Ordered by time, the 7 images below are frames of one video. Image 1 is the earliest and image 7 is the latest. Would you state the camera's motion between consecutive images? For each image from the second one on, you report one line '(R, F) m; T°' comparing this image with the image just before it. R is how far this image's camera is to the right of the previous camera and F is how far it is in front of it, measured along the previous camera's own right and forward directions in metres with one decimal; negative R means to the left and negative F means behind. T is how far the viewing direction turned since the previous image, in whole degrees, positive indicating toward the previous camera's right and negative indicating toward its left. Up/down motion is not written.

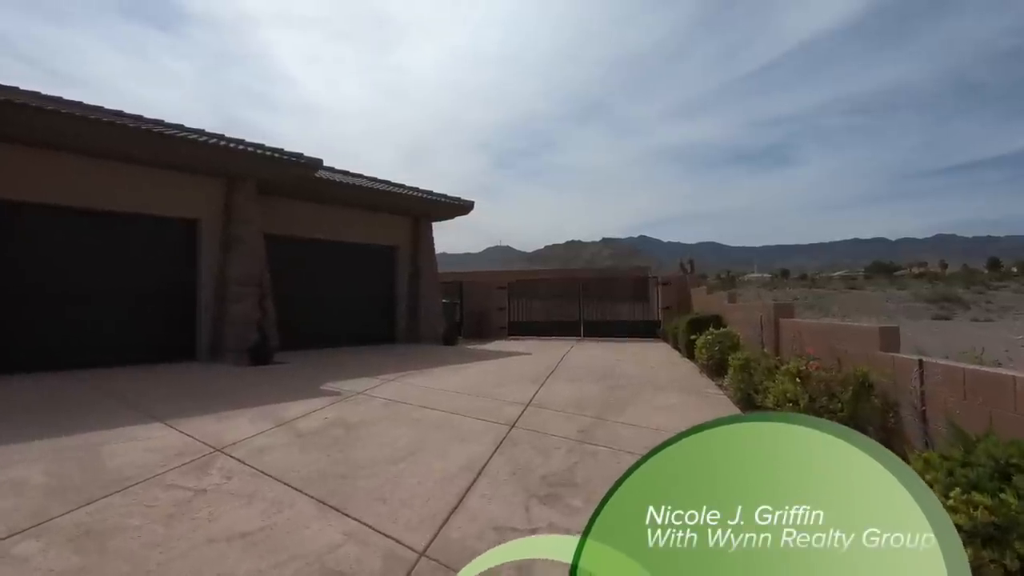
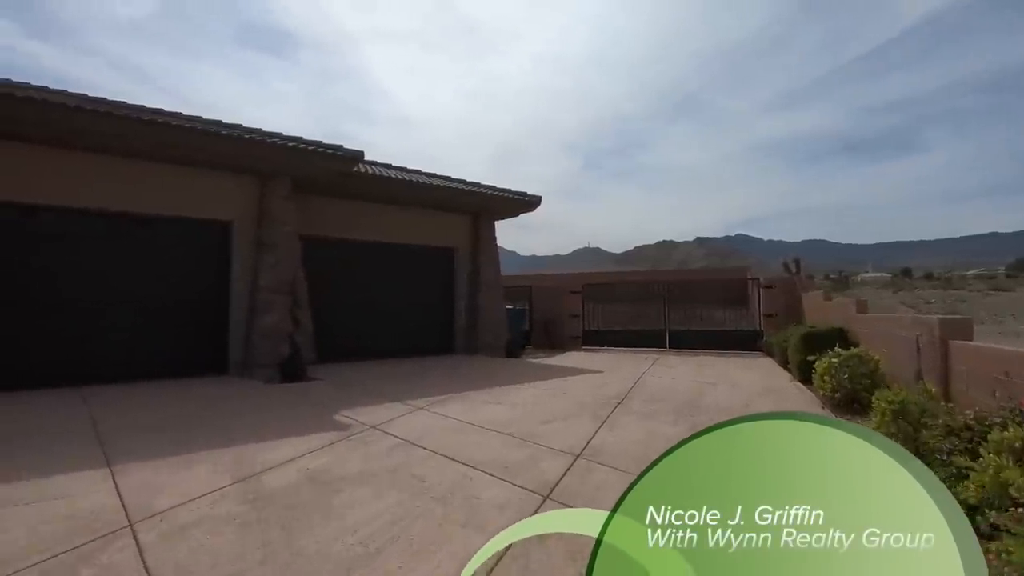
(+0.3, +1.5) m; -9°
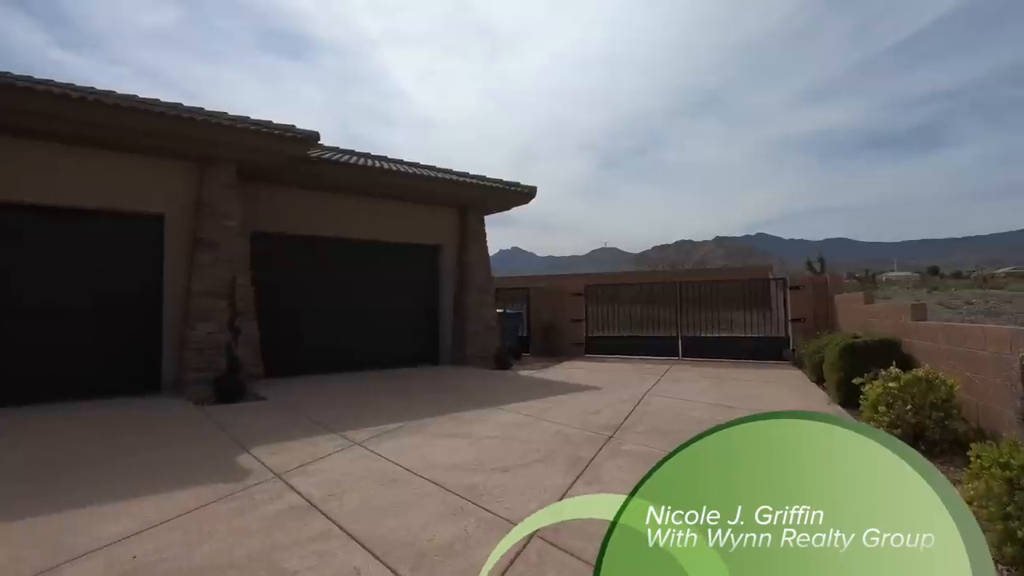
(+0.5, +1.3) m; -2°
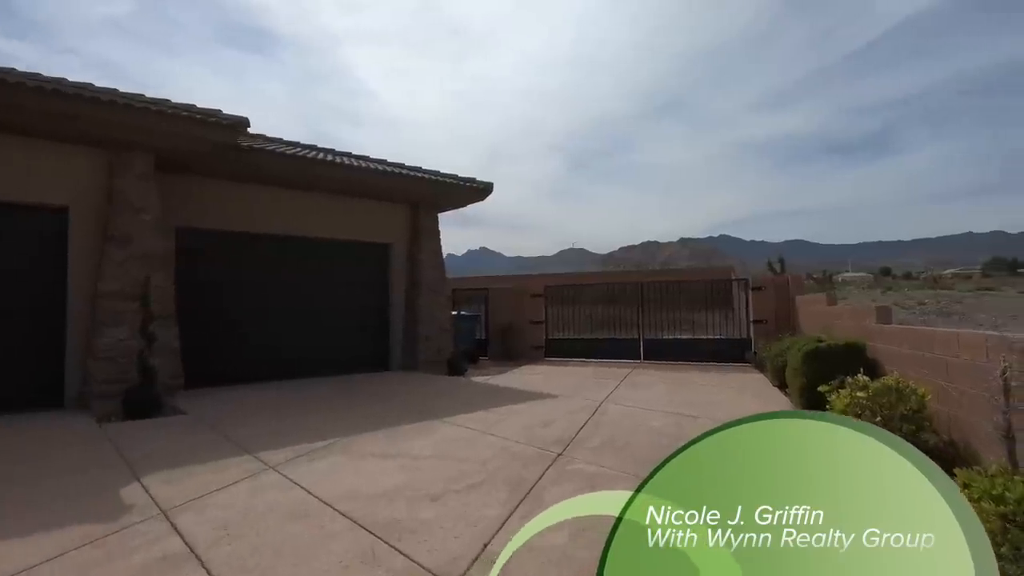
(+0.2, +0.5) m; +3°
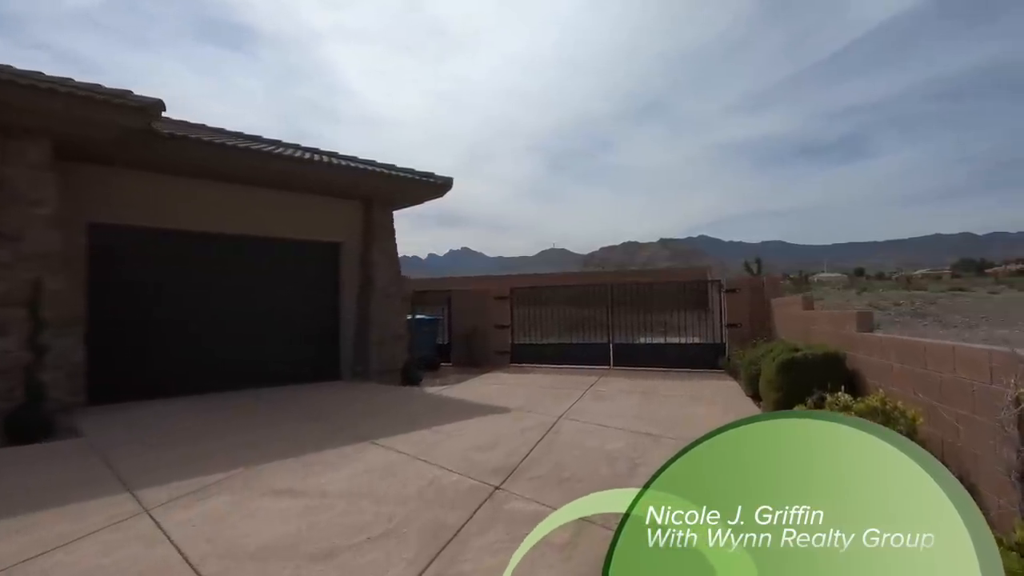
(+0.4, +0.6) m; +2°
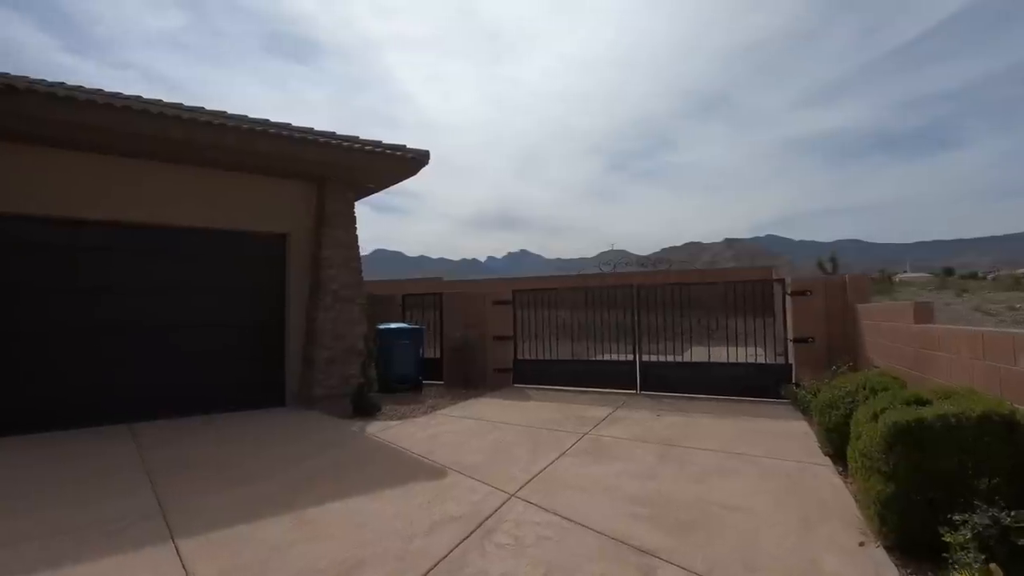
(+0.9, +2.2) m; -6°
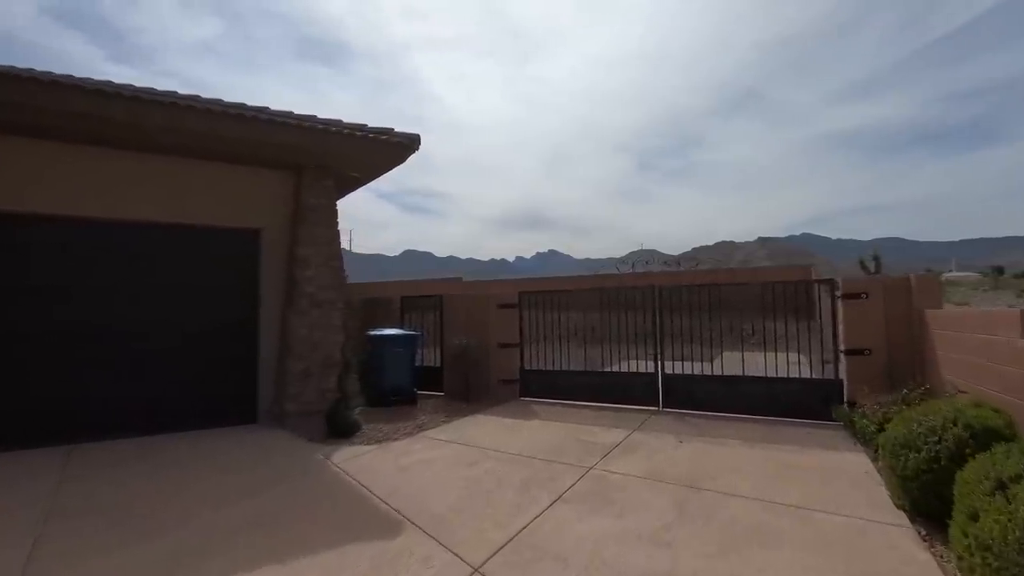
(+0.3, +0.9) m; -3°
